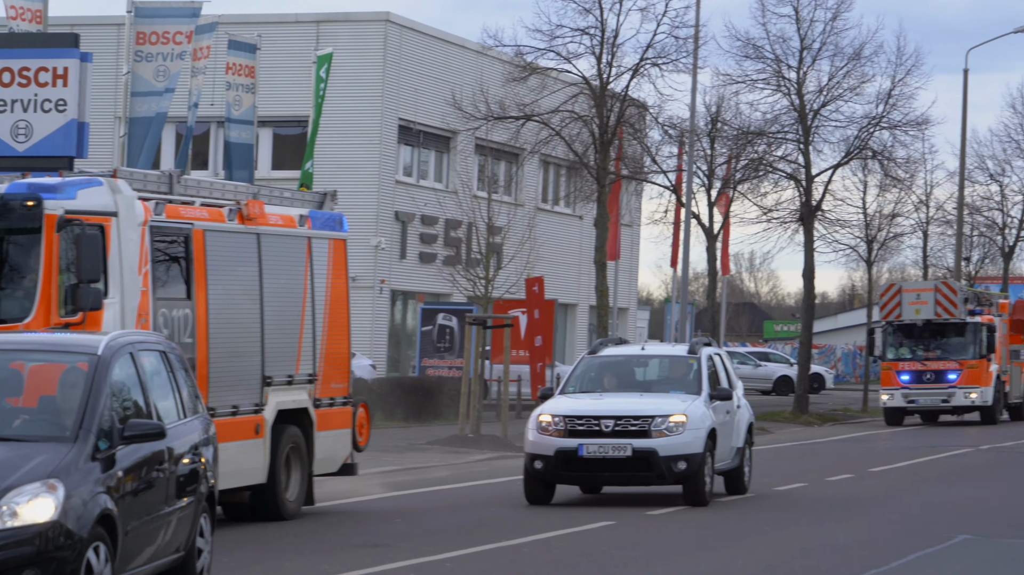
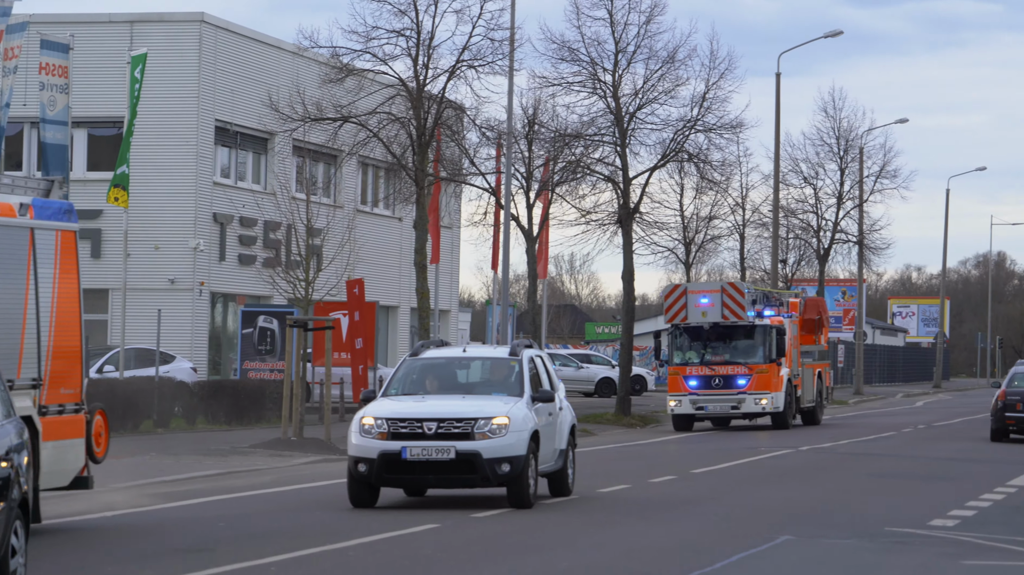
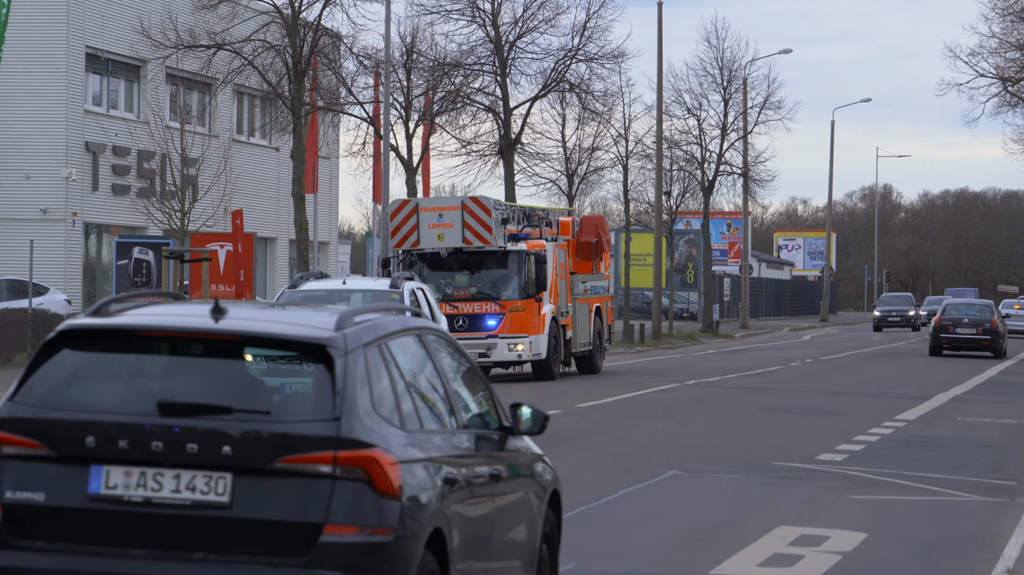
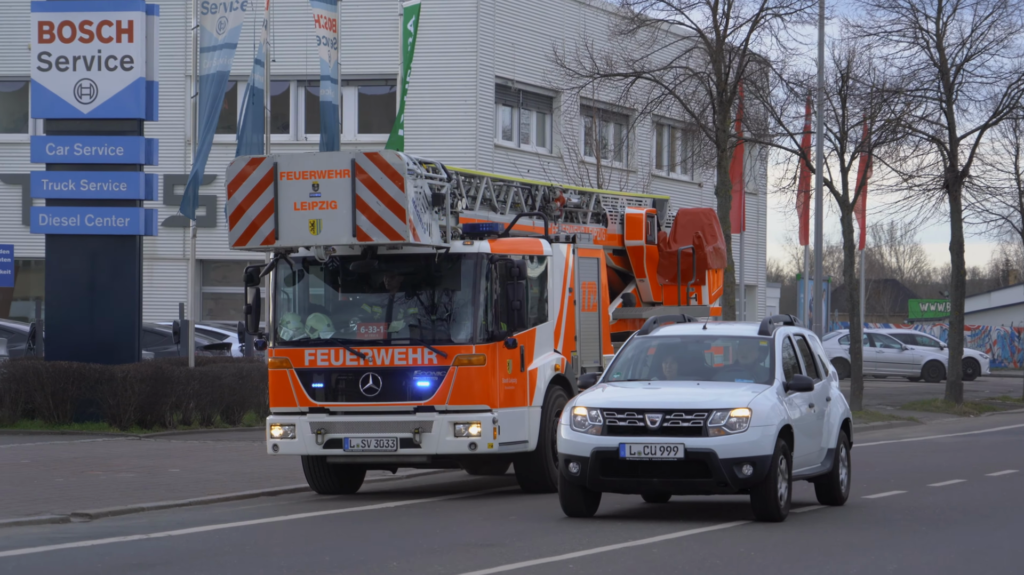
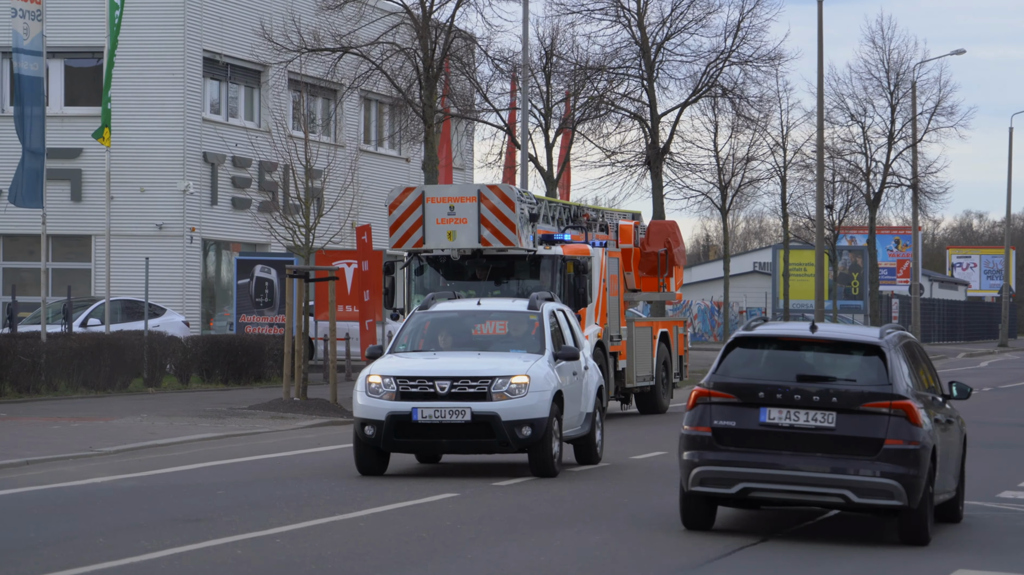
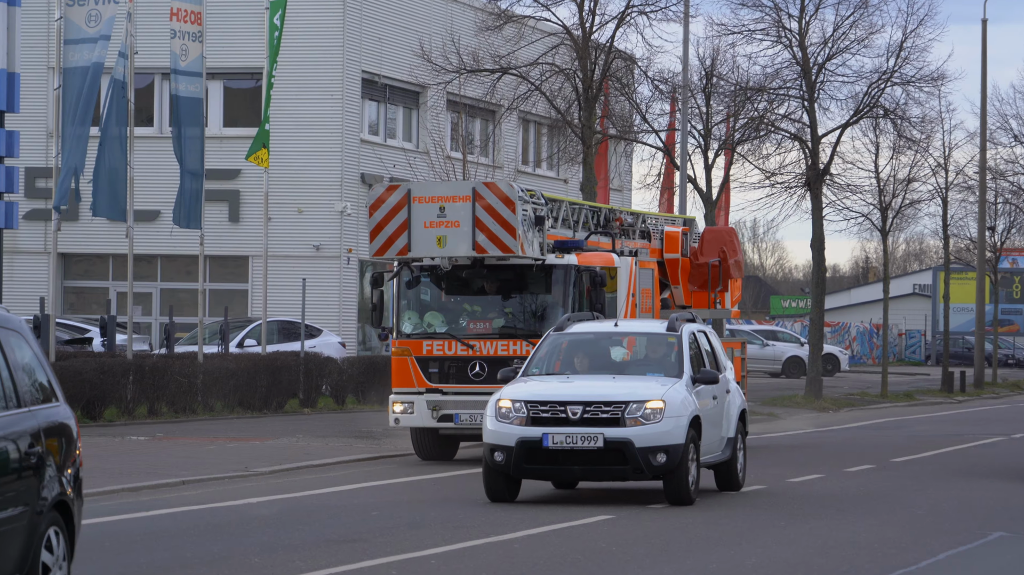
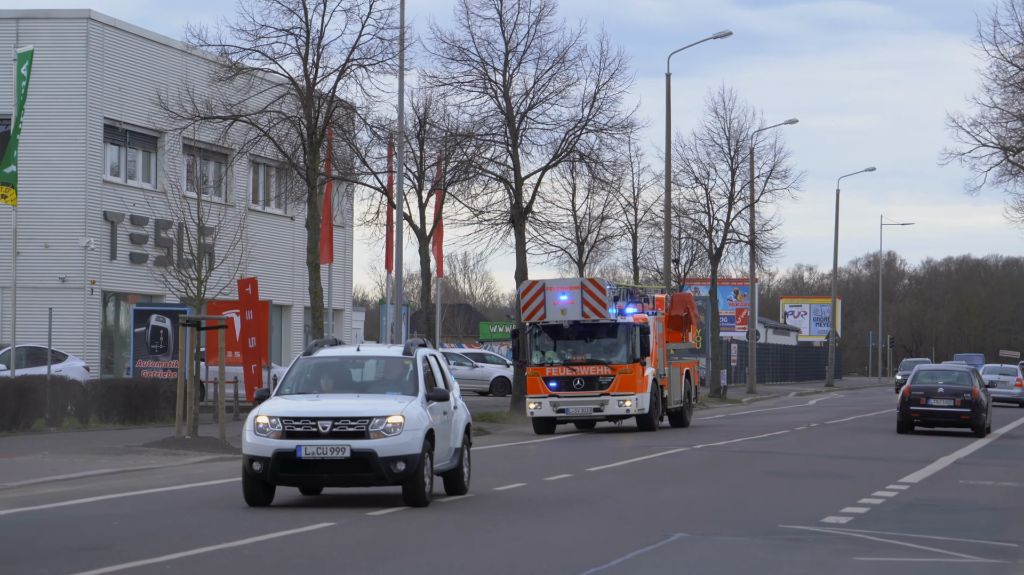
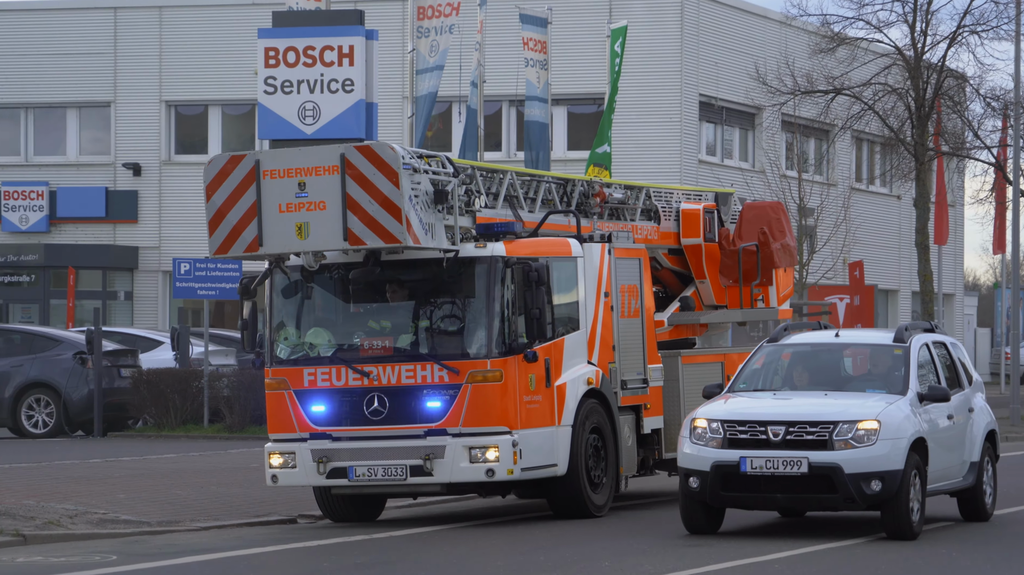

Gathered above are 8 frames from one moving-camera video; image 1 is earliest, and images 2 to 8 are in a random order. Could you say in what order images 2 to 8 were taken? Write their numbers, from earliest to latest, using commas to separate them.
2, 7, 3, 5, 6, 4, 8
